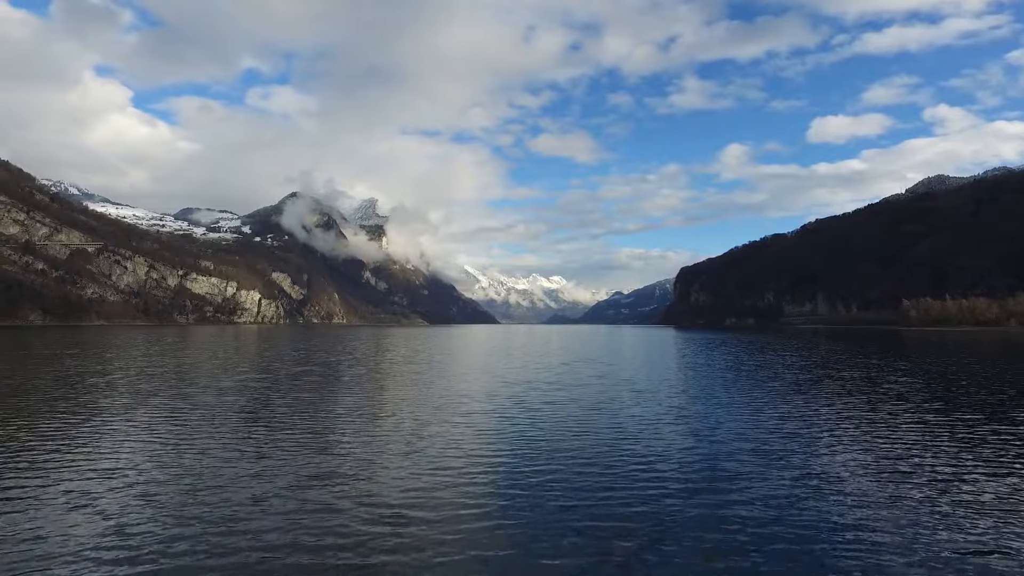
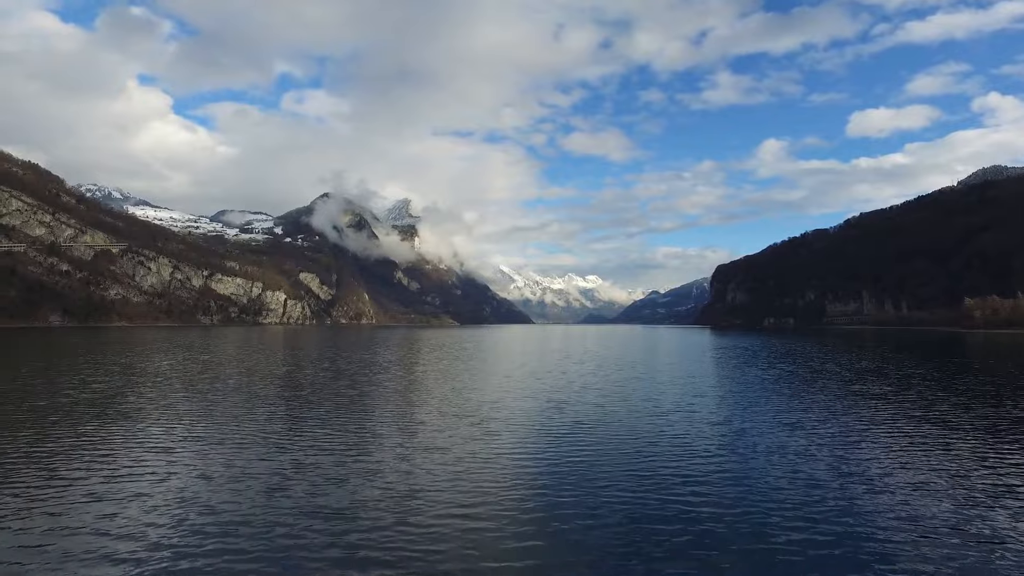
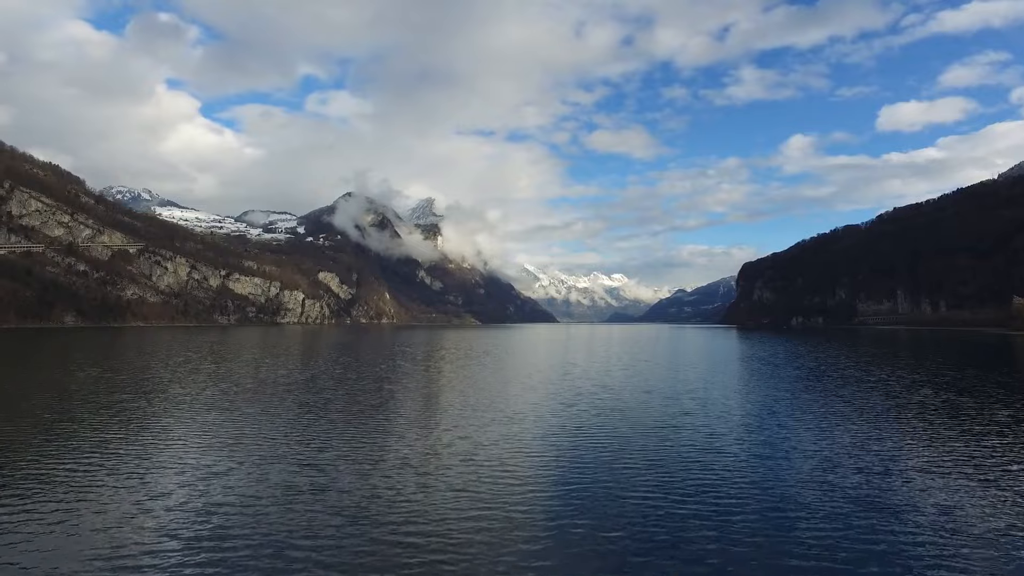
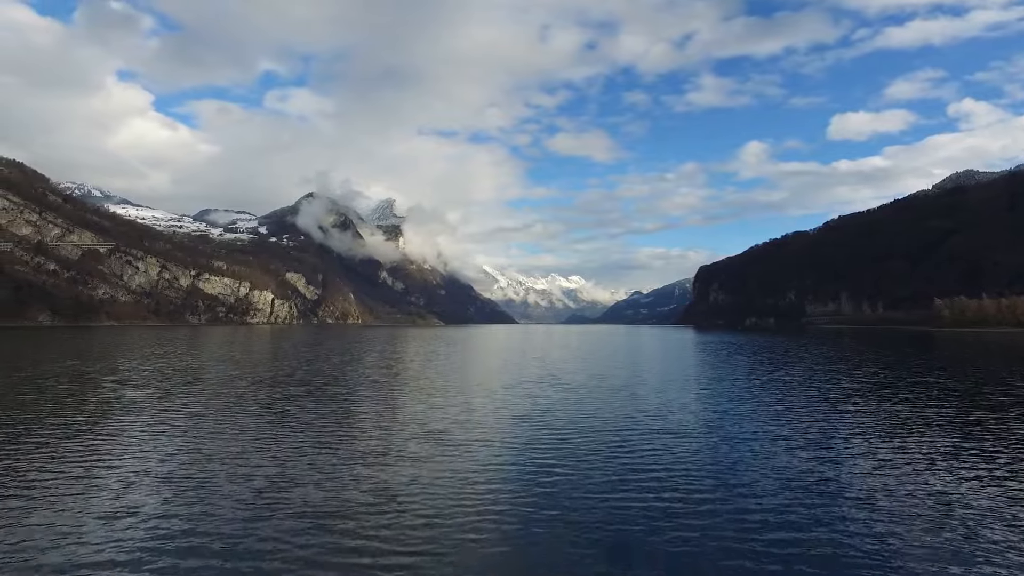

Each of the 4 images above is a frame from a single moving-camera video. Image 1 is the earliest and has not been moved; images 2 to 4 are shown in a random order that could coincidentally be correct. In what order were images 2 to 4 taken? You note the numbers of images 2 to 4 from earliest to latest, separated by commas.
4, 2, 3
